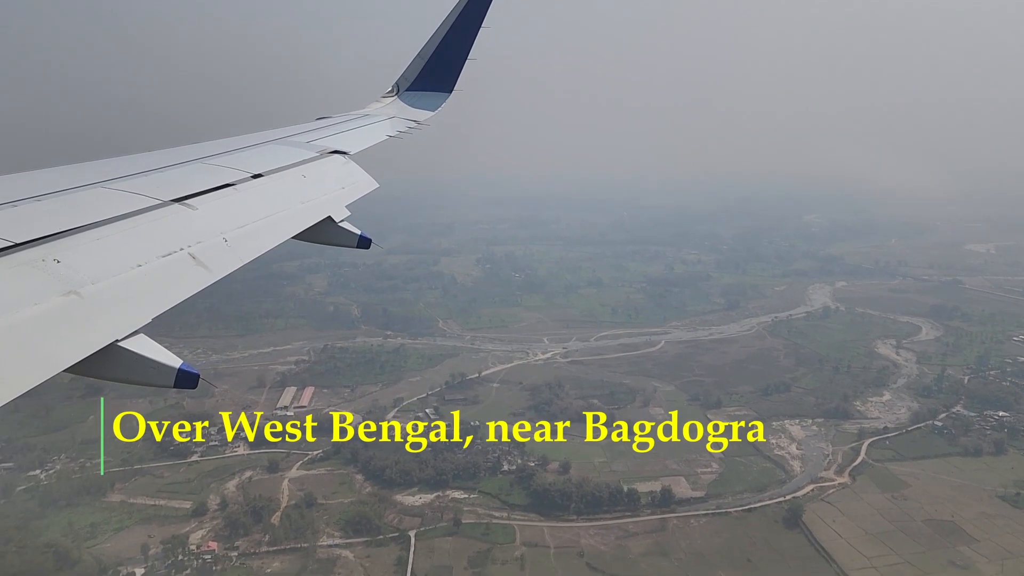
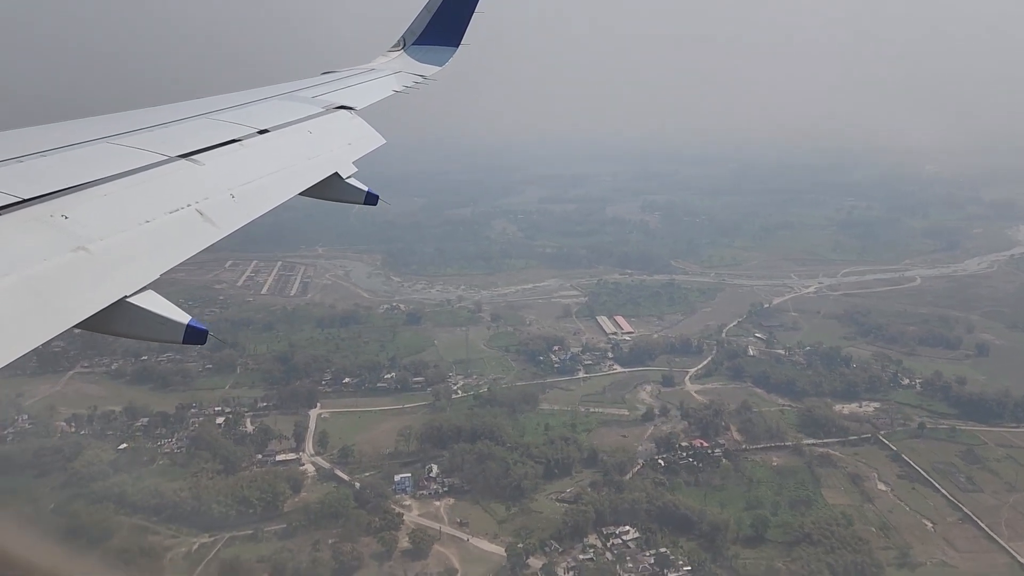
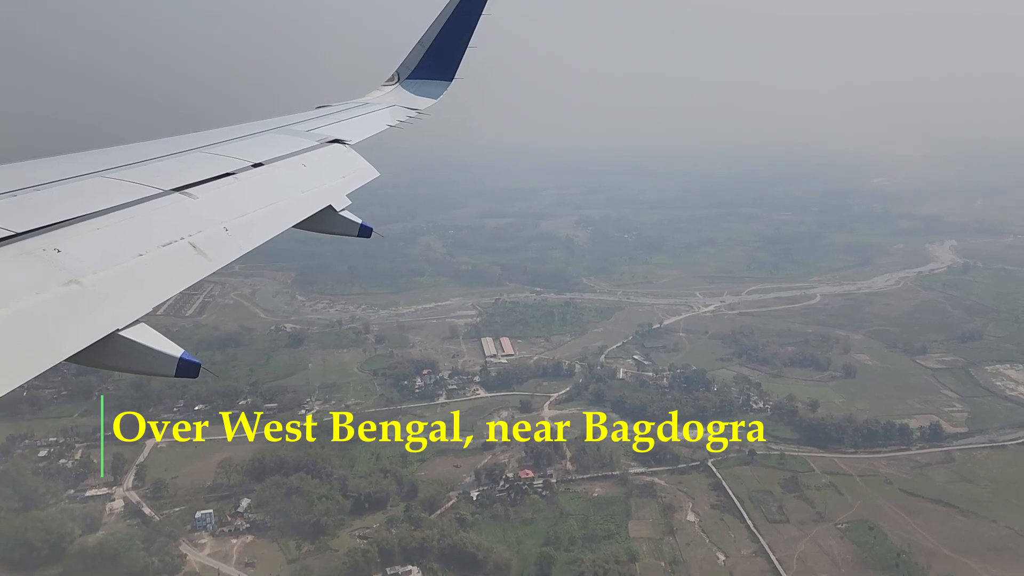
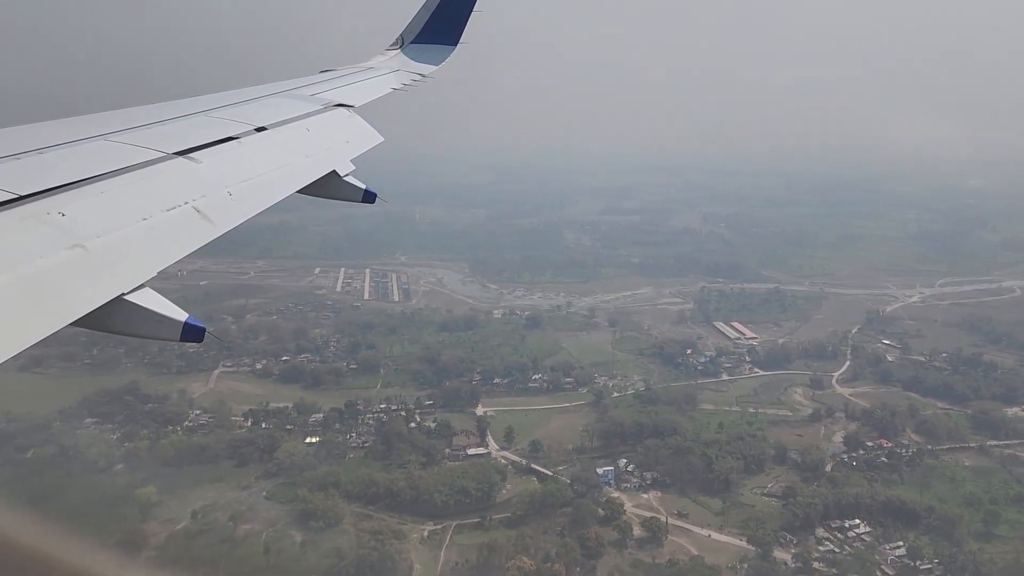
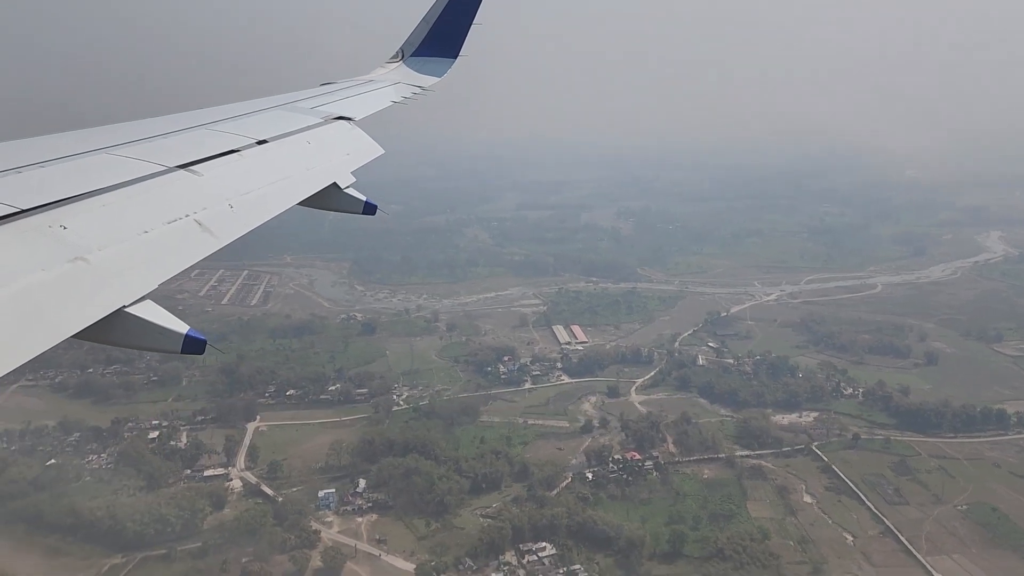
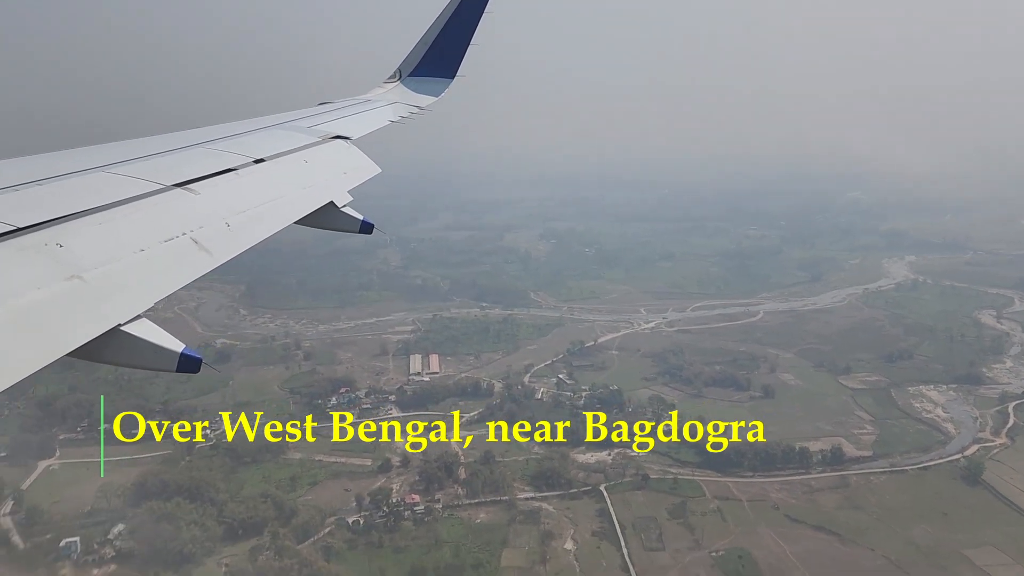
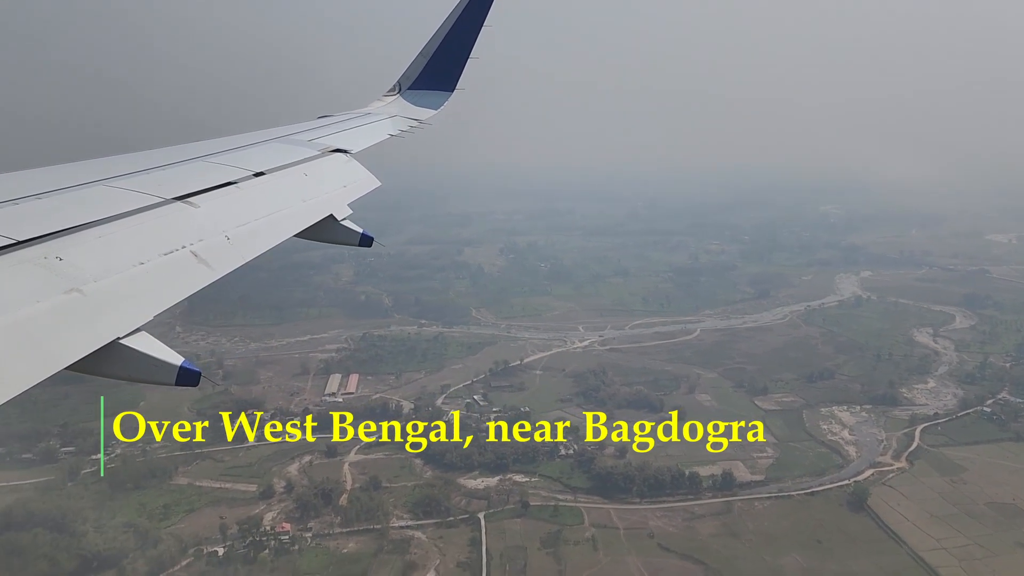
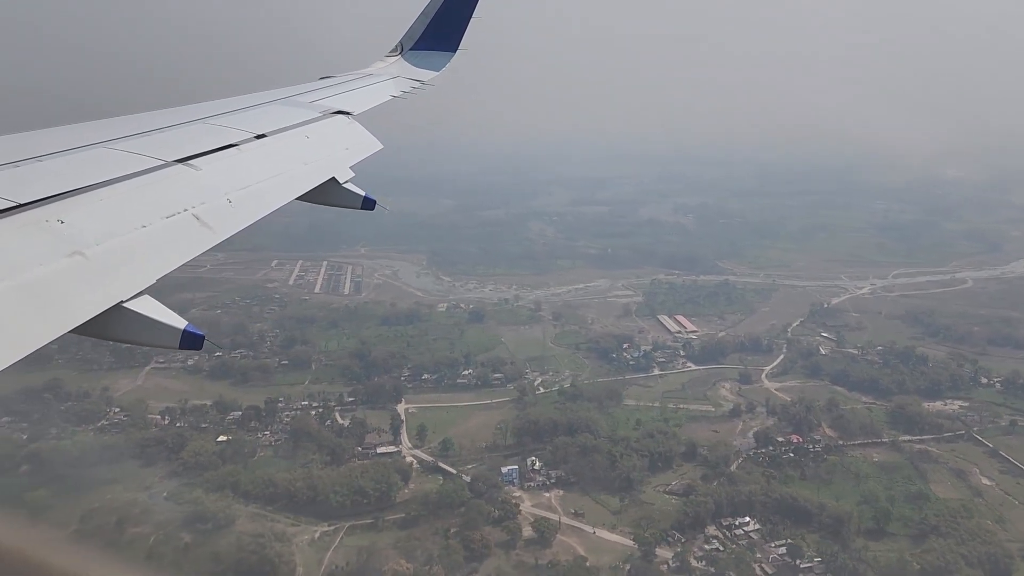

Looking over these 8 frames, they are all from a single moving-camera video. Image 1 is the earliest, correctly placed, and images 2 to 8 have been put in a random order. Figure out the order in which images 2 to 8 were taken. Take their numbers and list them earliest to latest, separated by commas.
7, 6, 3, 5, 2, 8, 4
